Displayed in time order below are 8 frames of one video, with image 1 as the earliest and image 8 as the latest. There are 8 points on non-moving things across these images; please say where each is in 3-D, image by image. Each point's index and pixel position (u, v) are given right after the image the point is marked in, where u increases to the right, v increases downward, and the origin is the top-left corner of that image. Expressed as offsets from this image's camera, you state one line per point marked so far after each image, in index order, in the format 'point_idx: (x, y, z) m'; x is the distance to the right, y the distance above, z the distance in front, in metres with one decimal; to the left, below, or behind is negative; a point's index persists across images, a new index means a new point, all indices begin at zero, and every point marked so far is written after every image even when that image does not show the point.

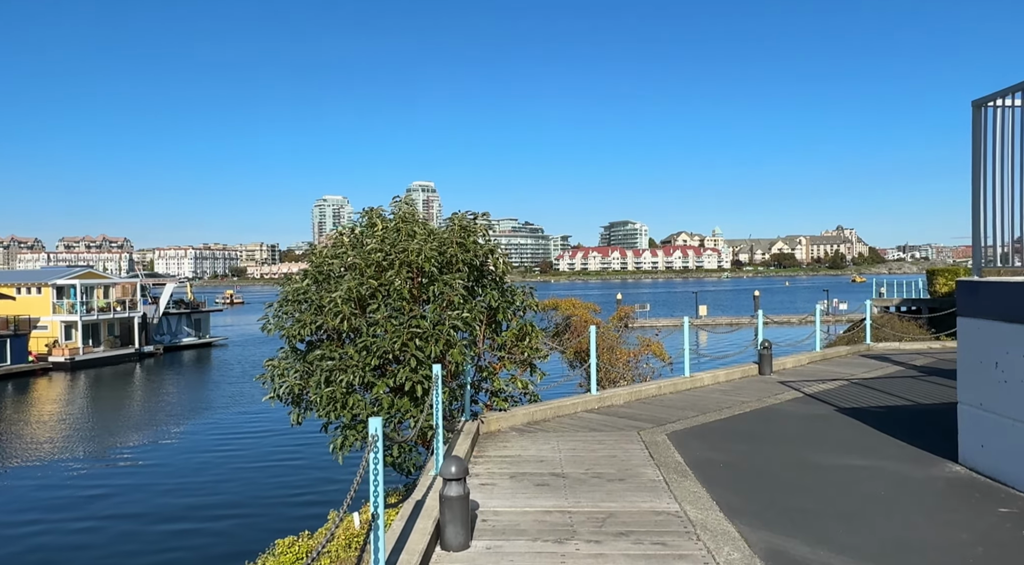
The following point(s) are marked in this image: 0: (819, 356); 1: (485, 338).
0: (+6.2, -1.5, +15.9) m
1: (-0.4, -0.7, +10.3) m
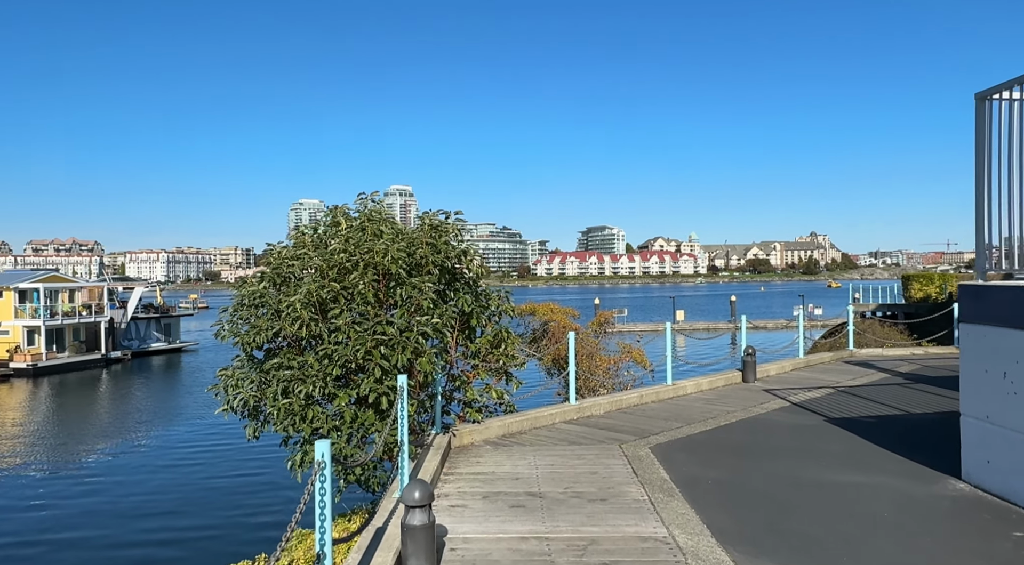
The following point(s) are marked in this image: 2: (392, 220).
0: (+5.7, -1.6, +15.5) m
1: (-0.7, -0.8, +9.7) m
2: (-1.3, +0.7, +8.7) m
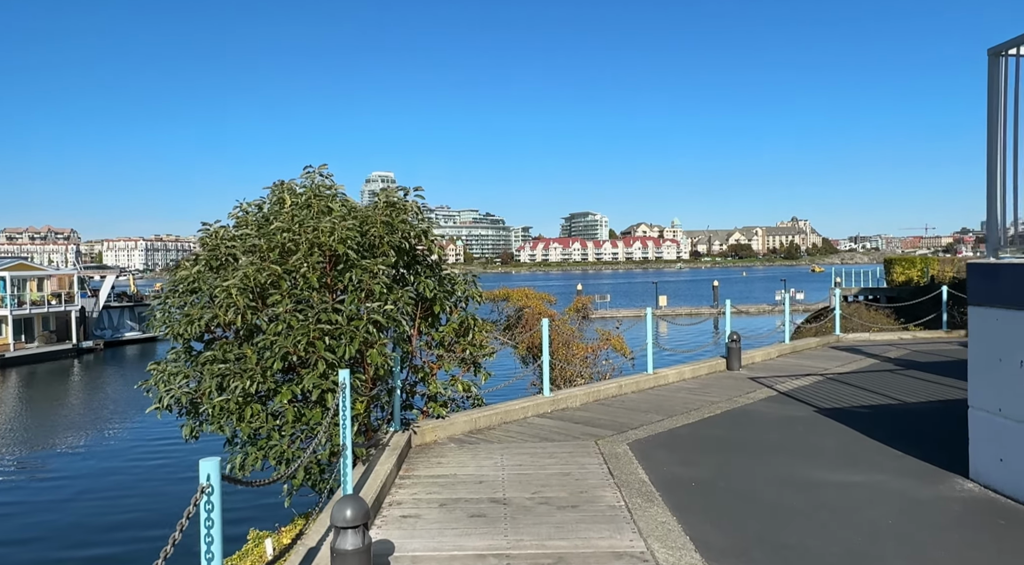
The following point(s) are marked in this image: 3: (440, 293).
0: (+5.2, -1.2, +14.9) m
1: (-1.0, -0.6, +8.9) m
2: (-1.7, +0.9, +7.9) m
3: (-0.8, -0.1, +8.7) m
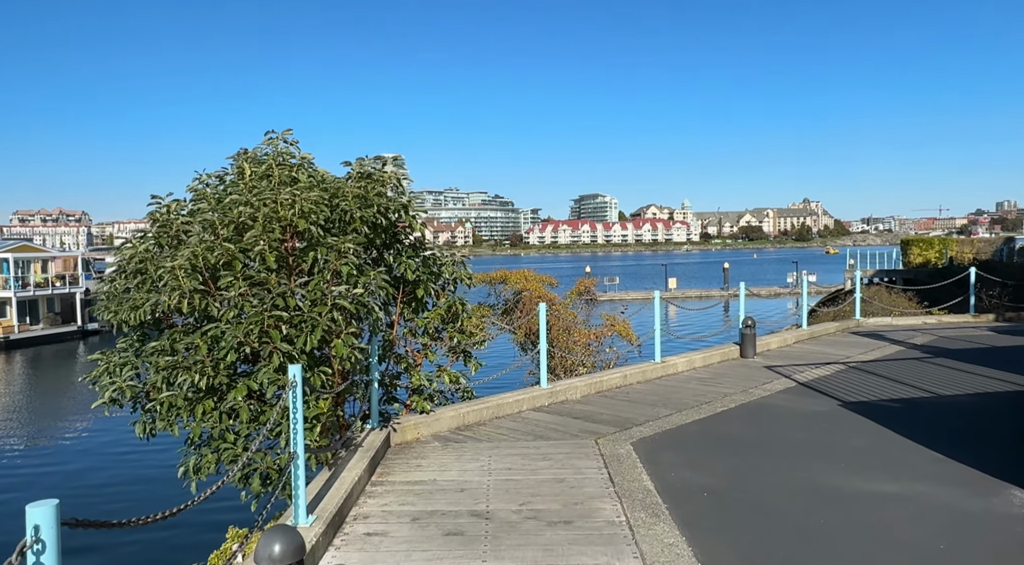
0: (+5.2, -0.9, +13.9) m
1: (-1.1, -0.4, +8.1) m
2: (-1.8, +1.0, +7.0) m
3: (-0.9, +0.1, +7.8) m
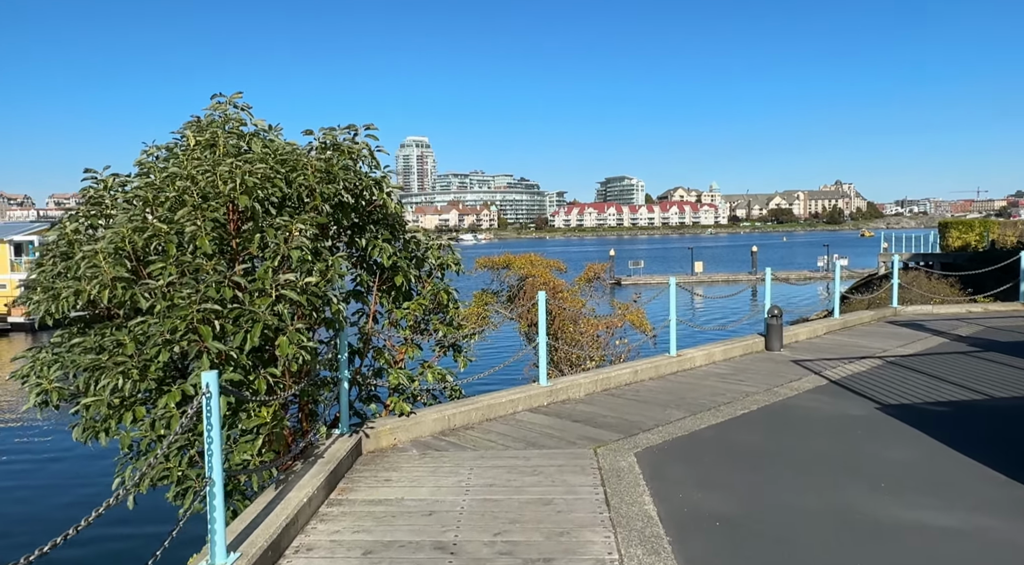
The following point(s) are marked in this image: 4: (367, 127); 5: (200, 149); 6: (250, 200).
0: (+5.3, -0.7, +12.8) m
1: (-1.2, -0.3, +7.2) m
2: (-1.9, +1.1, +6.1) m
3: (-1.0, +0.2, +6.9) m
4: (-1.2, +1.3, +6.5) m
5: (-2.3, +1.0, +5.8) m
6: (-1.8, +0.6, +5.4) m
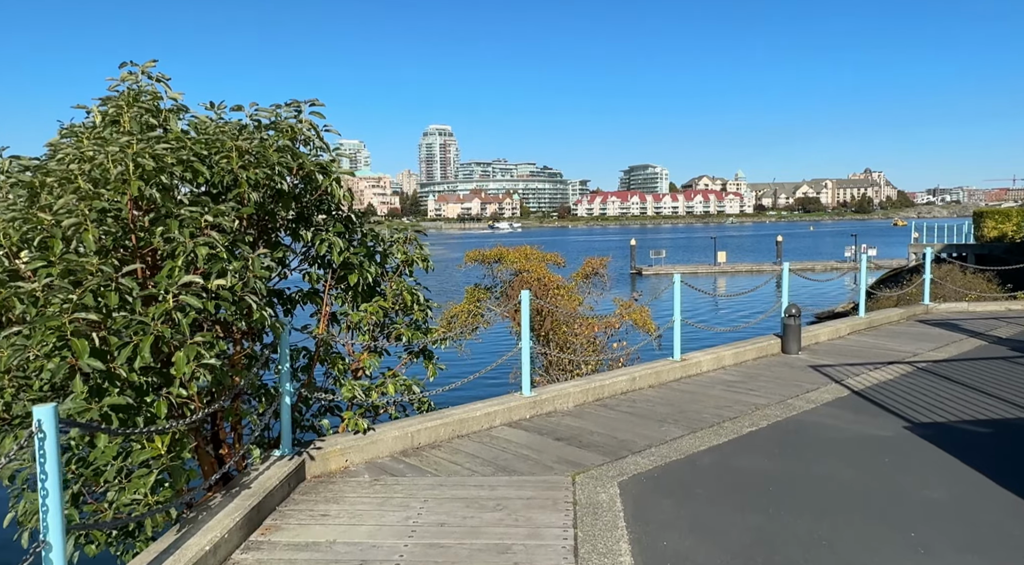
0: (+5.2, -0.6, +11.8) m
1: (-1.4, -0.3, +6.3) m
2: (-2.2, +1.1, +5.3) m
3: (-1.2, +0.2, +6.1) m
4: (-1.4, +1.3, +5.6) m
5: (-2.5, +1.0, +4.9) m
6: (-2.0, +0.5, +4.5) m
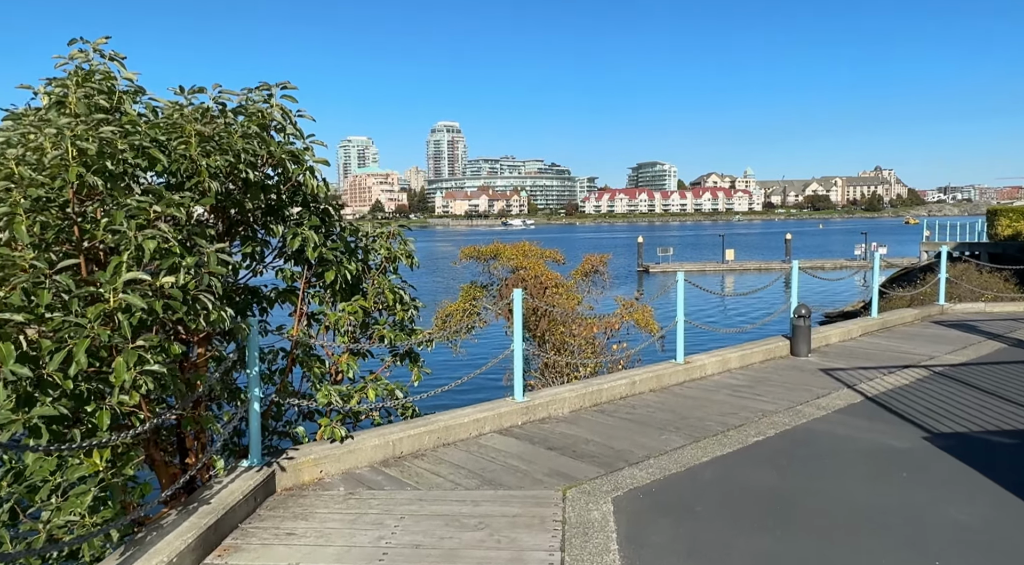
0: (+5.2, -0.6, +11.3) m
1: (-1.5, -0.2, +5.9) m
2: (-2.2, +1.2, +4.9) m
3: (-1.3, +0.2, +5.6) m
4: (-1.5, +1.3, +5.2) m
5: (-2.6, +1.0, +4.5) m
6: (-2.1, +0.6, +4.1) m
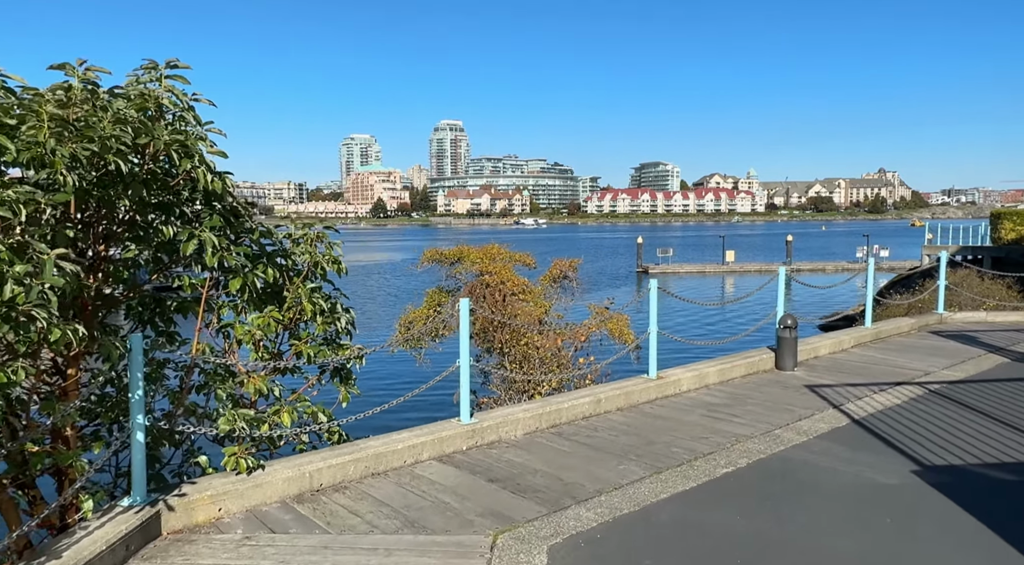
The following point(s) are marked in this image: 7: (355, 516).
0: (+4.8, -0.7, +10.6) m
1: (-1.9, -0.3, +5.2) m
2: (-2.7, +1.1, +4.2) m
3: (-1.7, +0.2, +4.9) m
4: (-1.9, +1.3, +4.5) m
5: (-3.0, +0.9, +3.8) m
6: (-2.6, +0.5, +3.4) m
7: (-1.0, -1.4, +4.9) m
